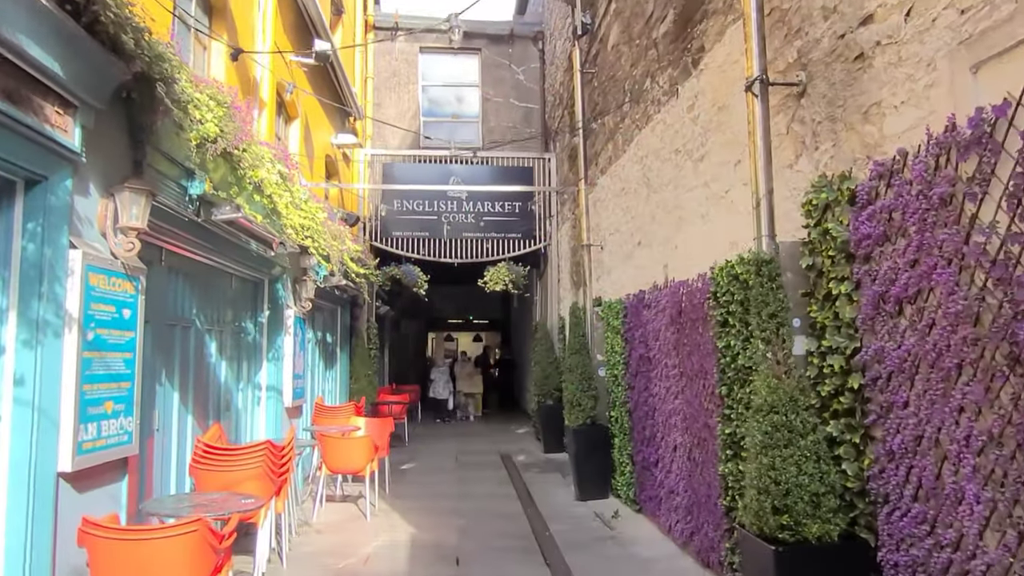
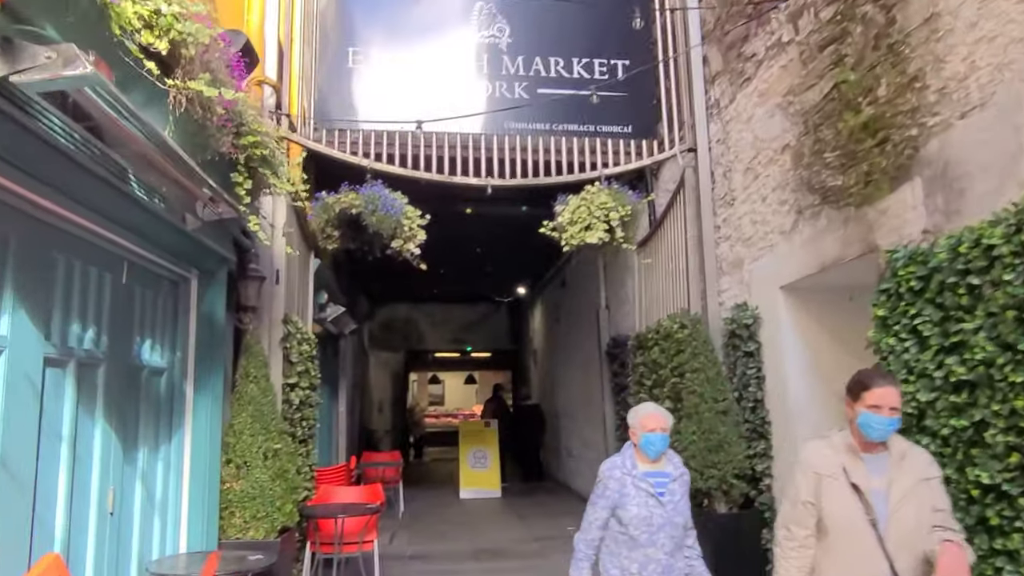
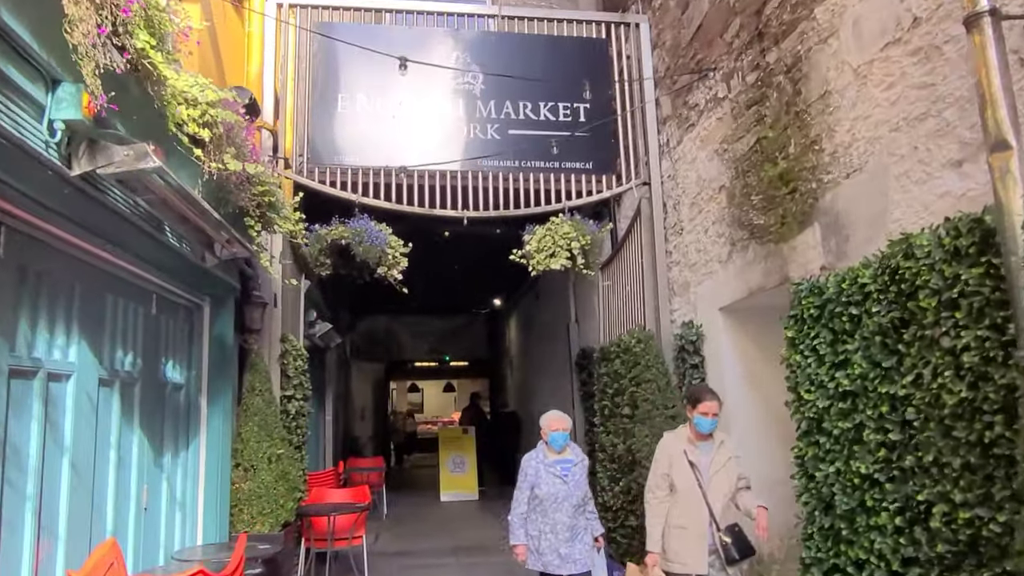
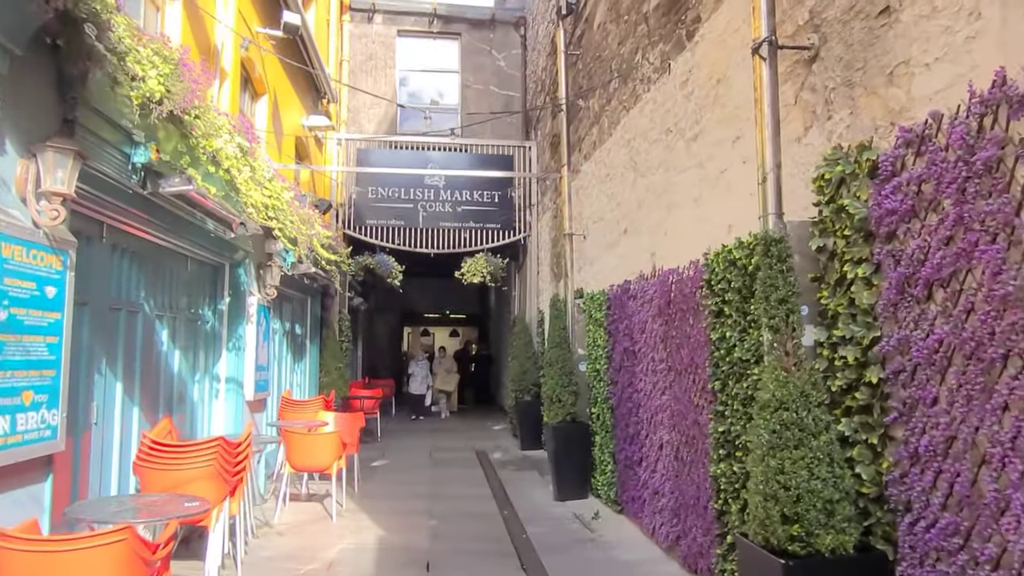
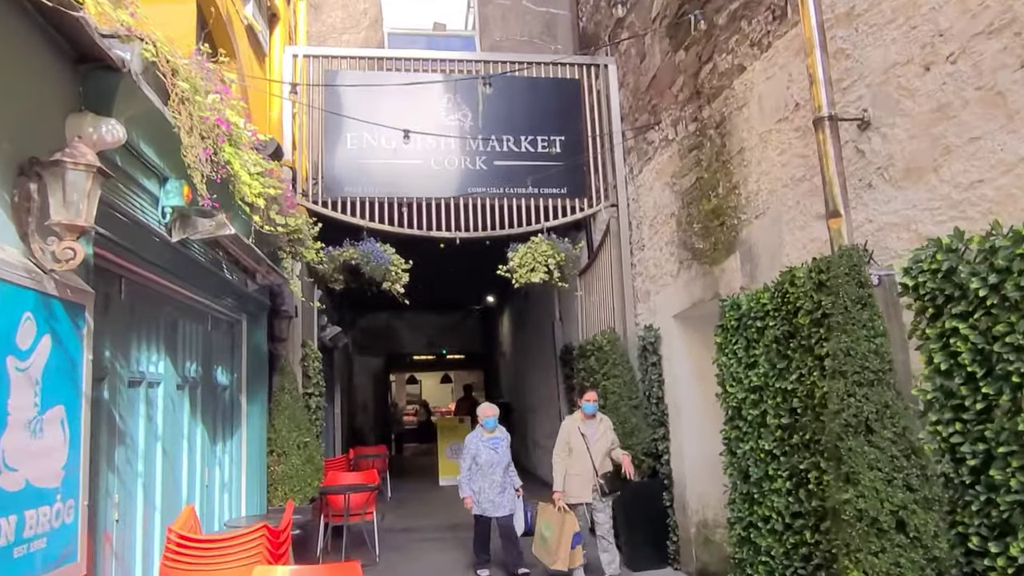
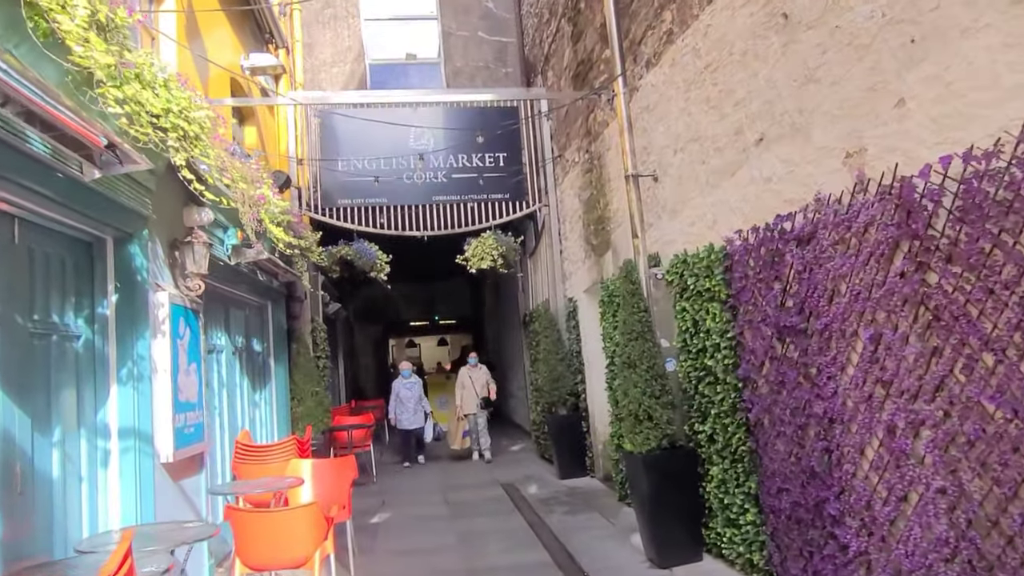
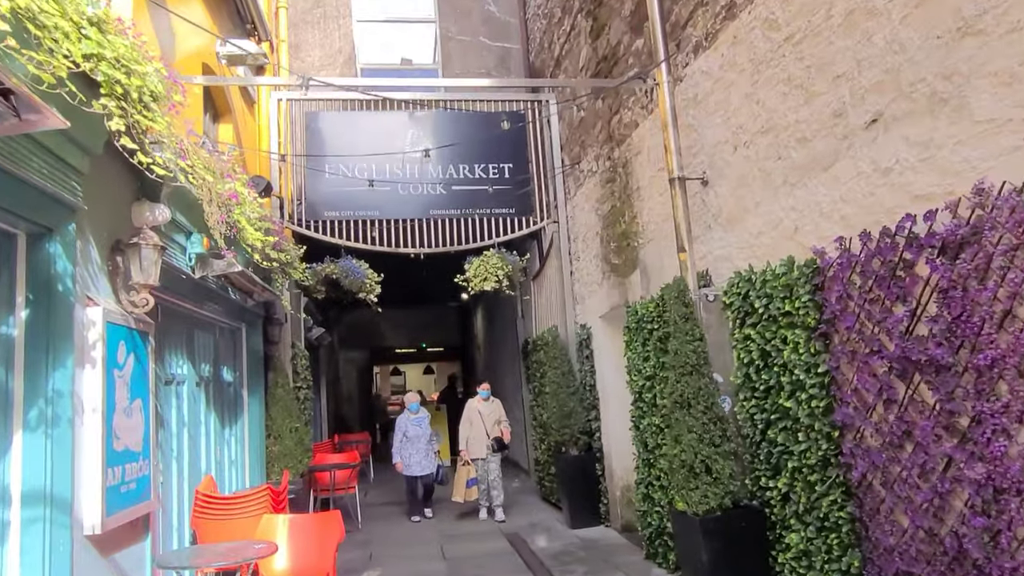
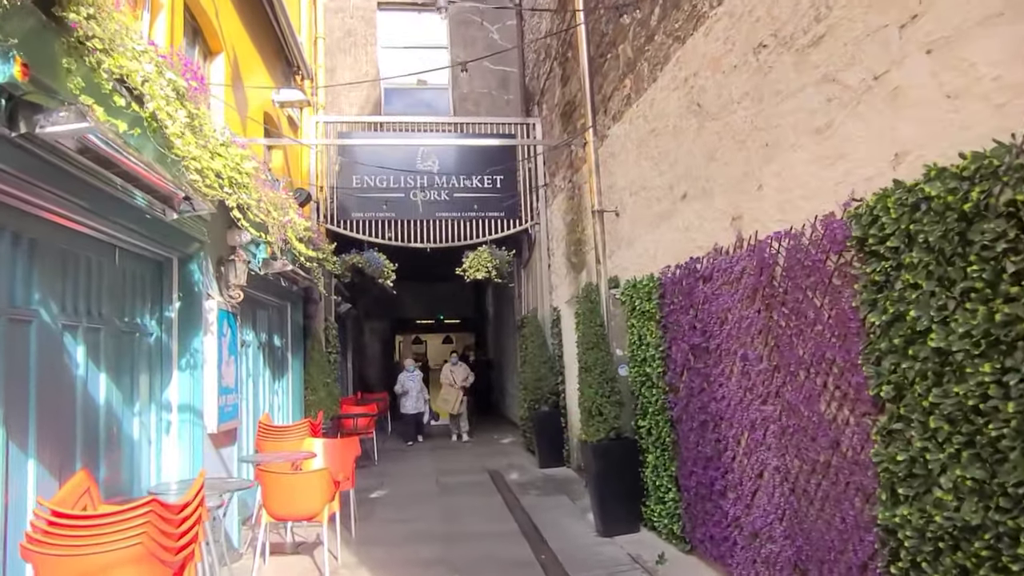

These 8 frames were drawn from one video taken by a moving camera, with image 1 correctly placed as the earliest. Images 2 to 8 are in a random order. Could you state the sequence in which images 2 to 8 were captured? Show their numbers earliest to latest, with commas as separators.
4, 8, 6, 7, 5, 3, 2
